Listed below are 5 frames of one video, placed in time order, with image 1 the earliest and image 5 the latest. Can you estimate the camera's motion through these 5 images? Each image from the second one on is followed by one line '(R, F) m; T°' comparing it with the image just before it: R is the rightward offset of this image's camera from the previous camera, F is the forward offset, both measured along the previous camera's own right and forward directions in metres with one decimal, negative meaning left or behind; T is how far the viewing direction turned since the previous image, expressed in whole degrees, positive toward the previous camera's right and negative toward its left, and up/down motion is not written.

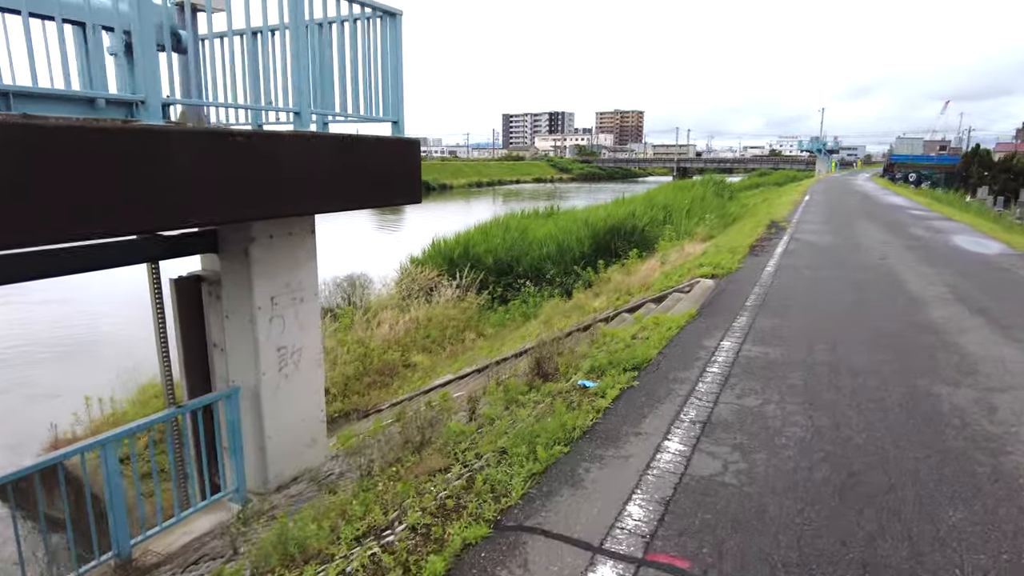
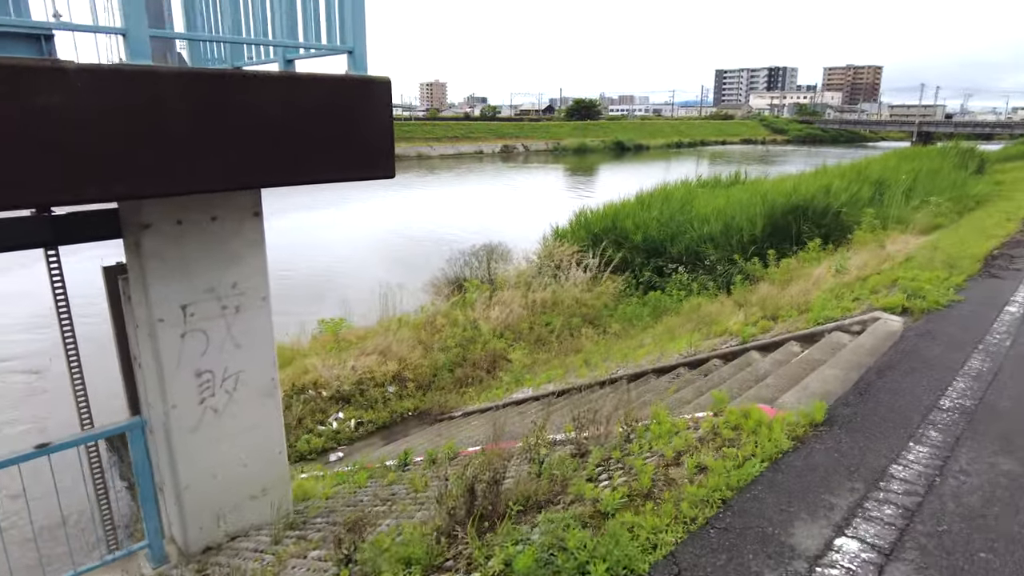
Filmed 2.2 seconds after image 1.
(+0.7, +1.6) m; -17°
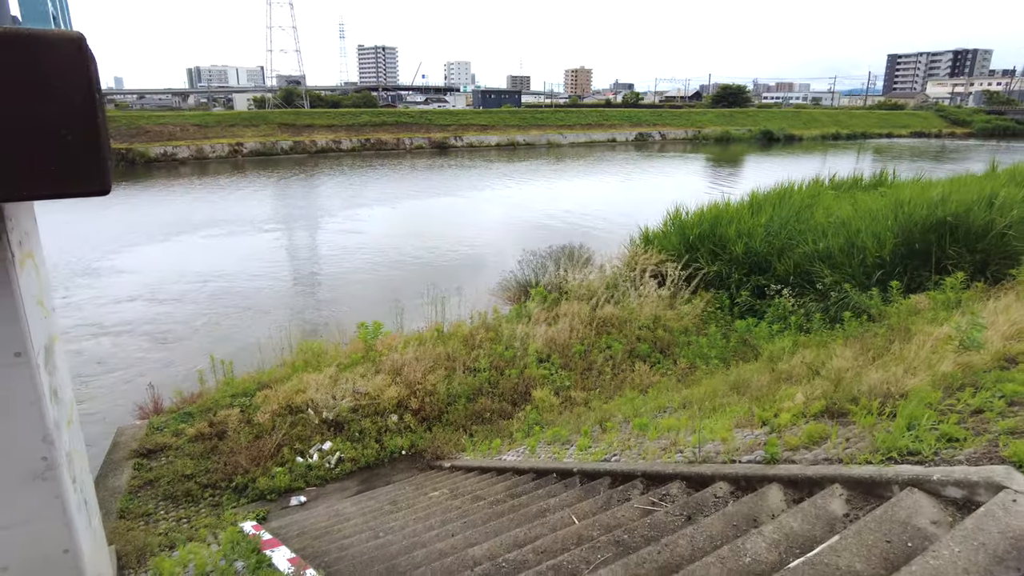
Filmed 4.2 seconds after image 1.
(+0.9, +1.3) m; -12°
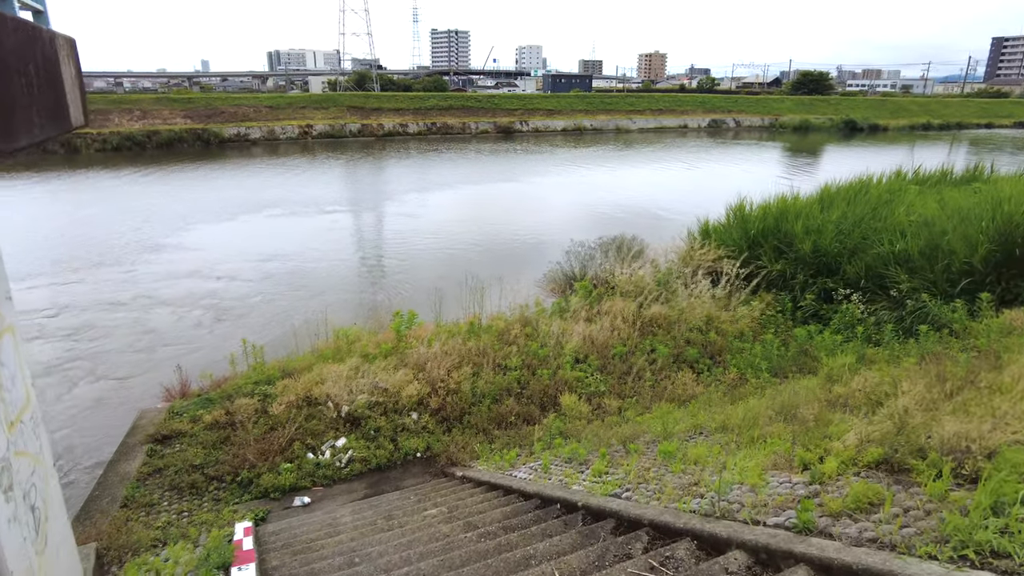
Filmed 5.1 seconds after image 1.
(+0.3, +0.4) m; -6°
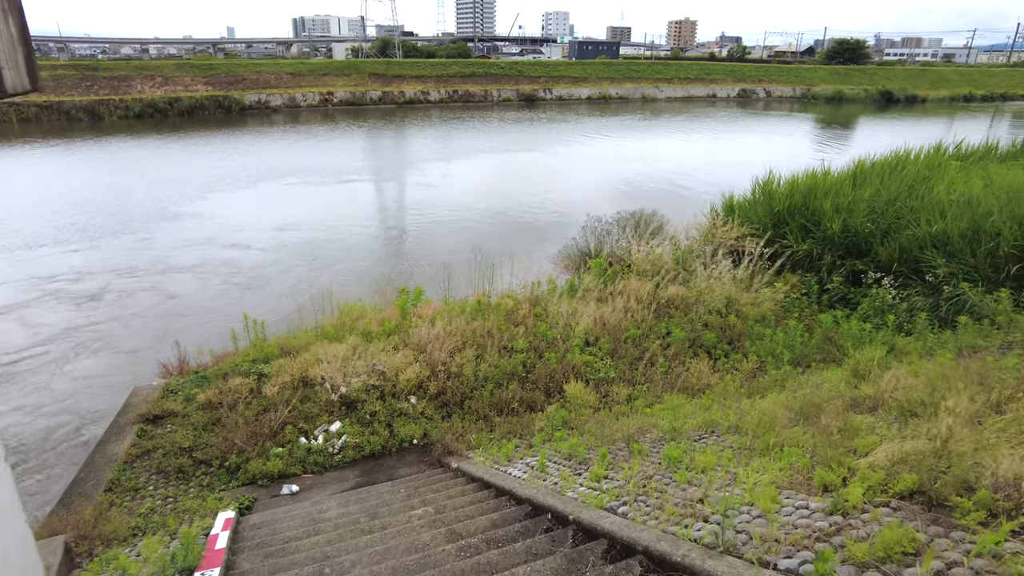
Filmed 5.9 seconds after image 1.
(+0.1, +0.3) m; -2°
